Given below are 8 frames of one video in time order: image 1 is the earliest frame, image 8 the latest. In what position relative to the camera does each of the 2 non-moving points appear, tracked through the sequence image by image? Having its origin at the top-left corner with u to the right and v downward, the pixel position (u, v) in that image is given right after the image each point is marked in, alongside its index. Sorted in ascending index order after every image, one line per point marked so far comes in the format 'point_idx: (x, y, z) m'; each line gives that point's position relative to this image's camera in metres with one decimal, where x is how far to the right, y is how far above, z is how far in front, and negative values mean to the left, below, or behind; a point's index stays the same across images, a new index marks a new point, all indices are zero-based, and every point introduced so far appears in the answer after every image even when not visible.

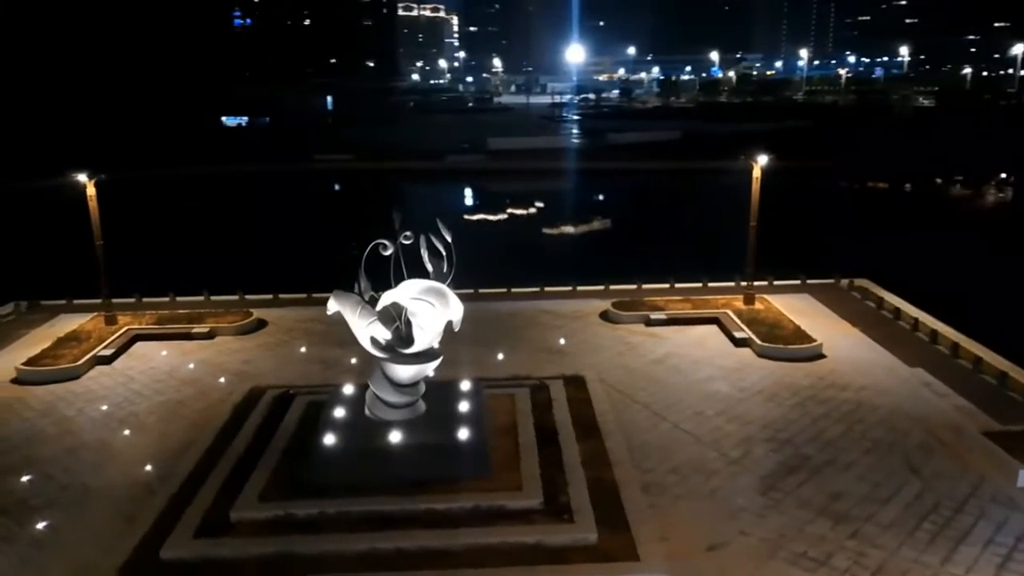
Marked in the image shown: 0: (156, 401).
0: (-4.1, -1.3, +10.0) m
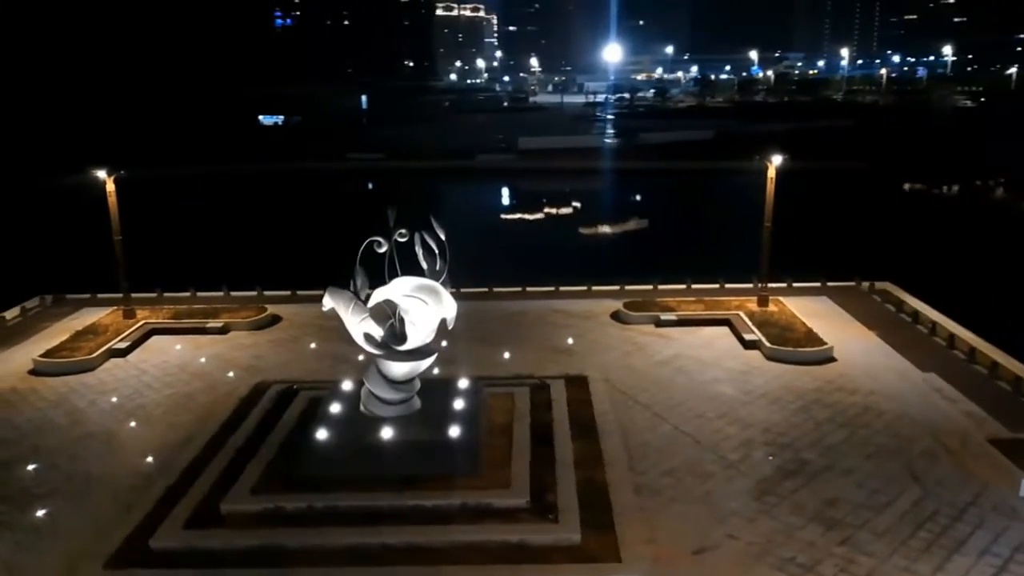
0: (-4.0, -1.2, +10.2) m
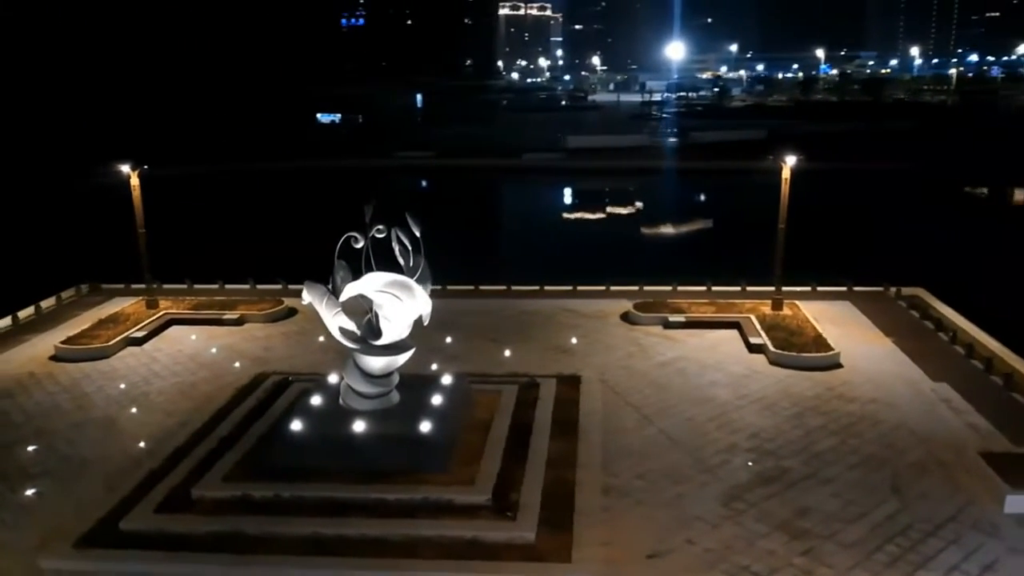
0: (-4.1, -1.1, +10.6) m
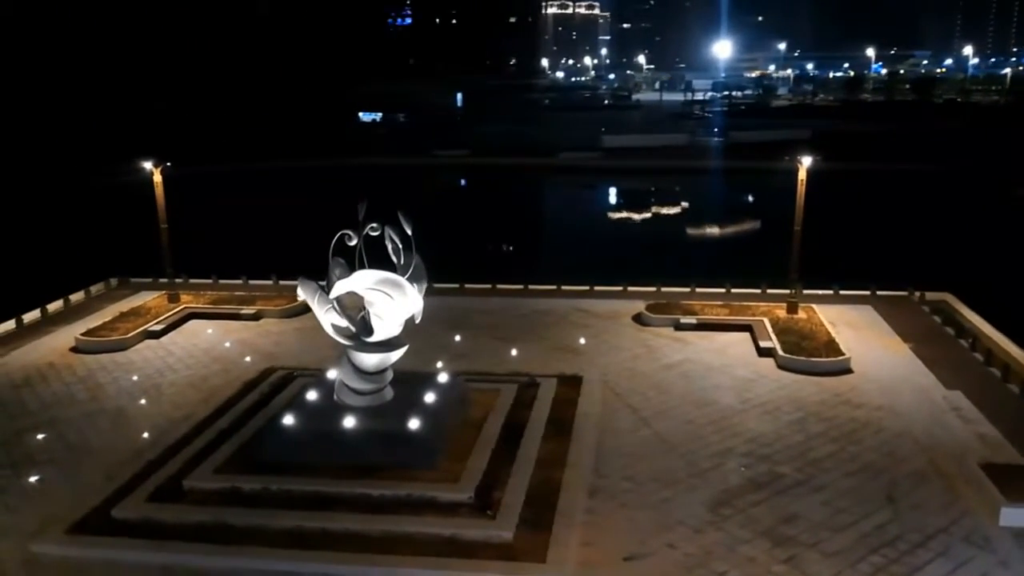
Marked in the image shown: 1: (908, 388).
0: (-4.0, -1.1, +10.8) m
1: (+4.5, -1.1, +10.0) m
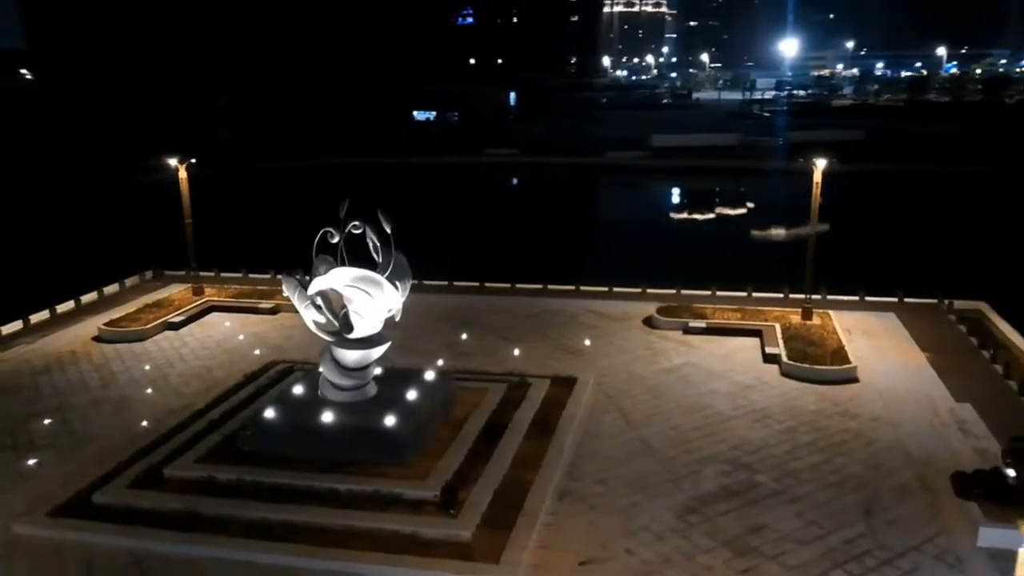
0: (-4.0, -1.0, +11.1) m
1: (+4.4, -1.2, +9.6) m
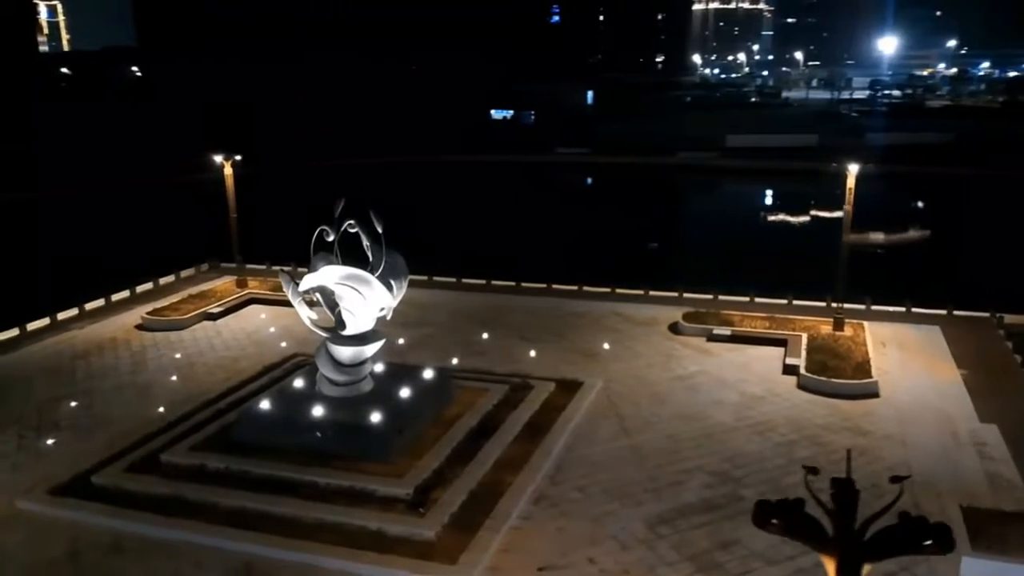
0: (-3.8, -0.9, +11.5) m
1: (+4.4, -1.3, +9.2) m
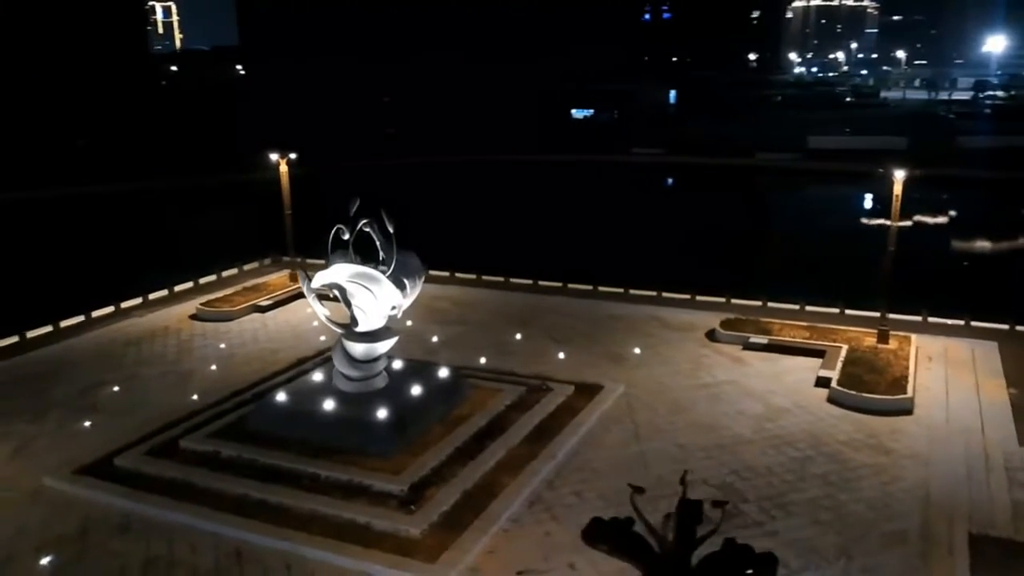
0: (-3.4, -0.8, +11.9) m
1: (+4.5, -1.5, +8.7) m
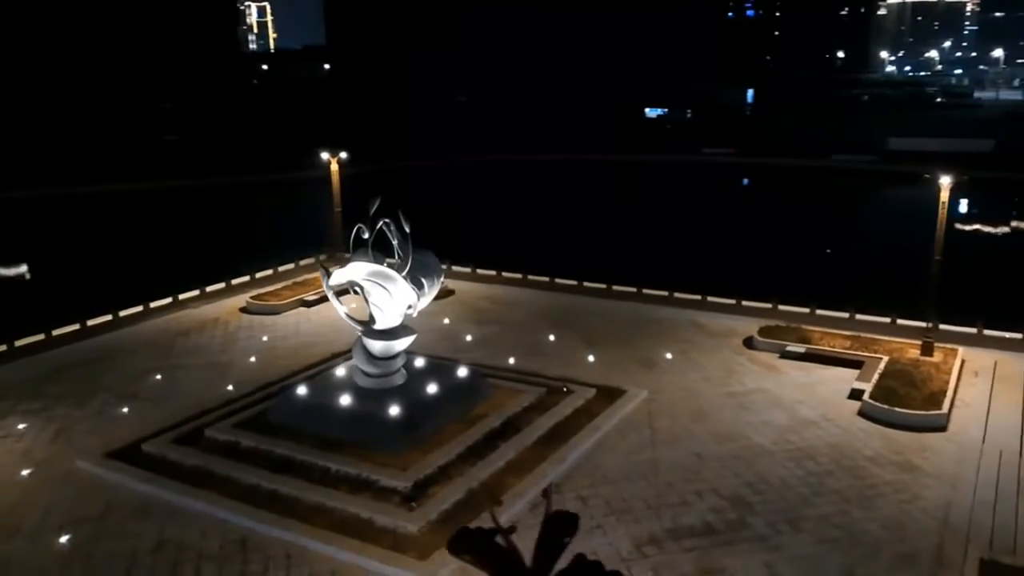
0: (-3.0, -0.7, +12.2) m
1: (+4.6, -1.6, +8.3) m
